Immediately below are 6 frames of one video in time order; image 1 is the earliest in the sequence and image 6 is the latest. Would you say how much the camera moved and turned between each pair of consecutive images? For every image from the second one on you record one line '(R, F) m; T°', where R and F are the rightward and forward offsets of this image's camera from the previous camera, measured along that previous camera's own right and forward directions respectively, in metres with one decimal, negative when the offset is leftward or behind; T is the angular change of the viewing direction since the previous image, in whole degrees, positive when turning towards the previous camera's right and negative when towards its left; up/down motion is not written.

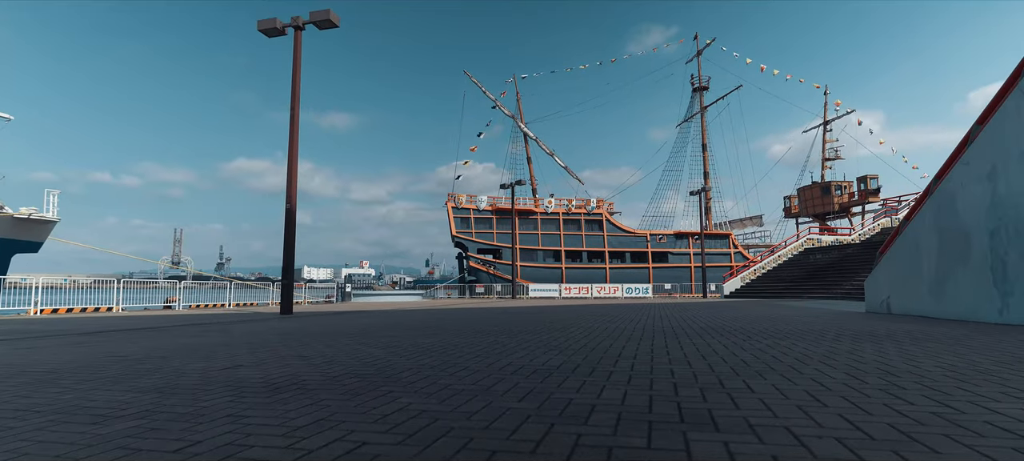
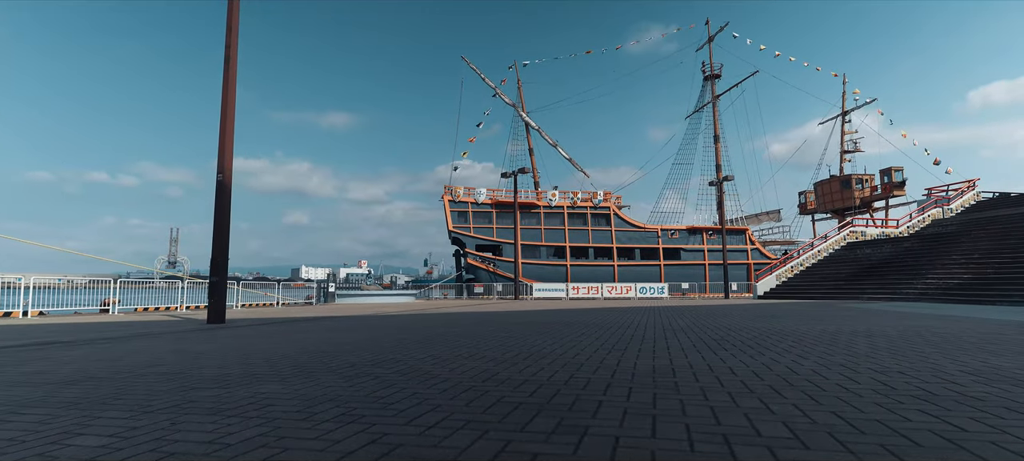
(-0.1, +1.9) m; 0°
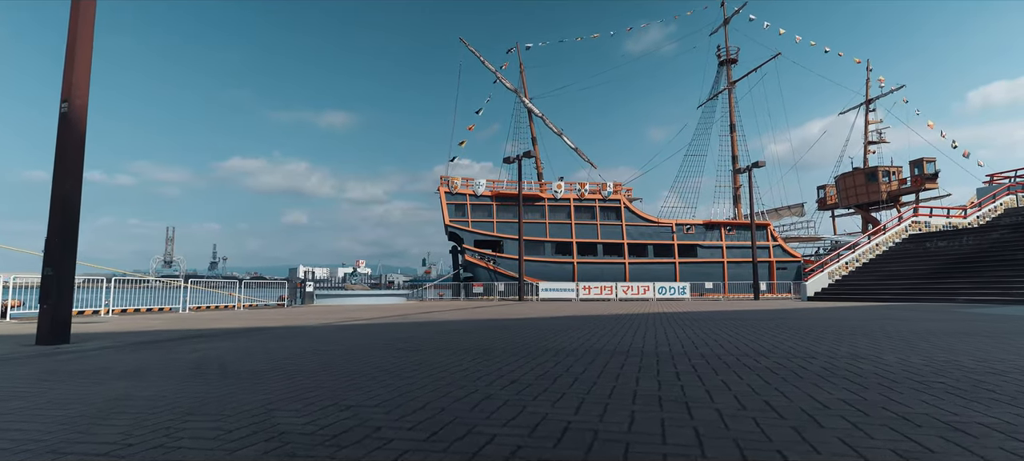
(-0.2, +2.0) m; 0°
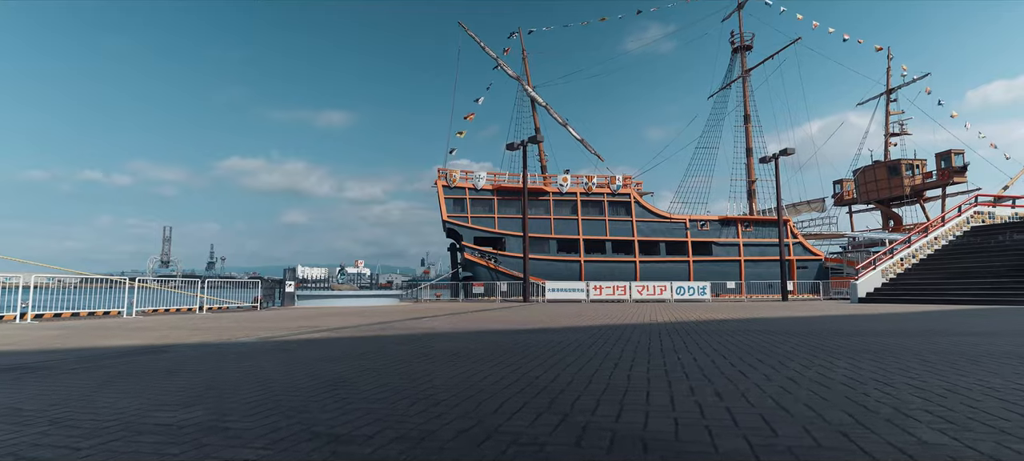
(-0.1, +1.5) m; 0°
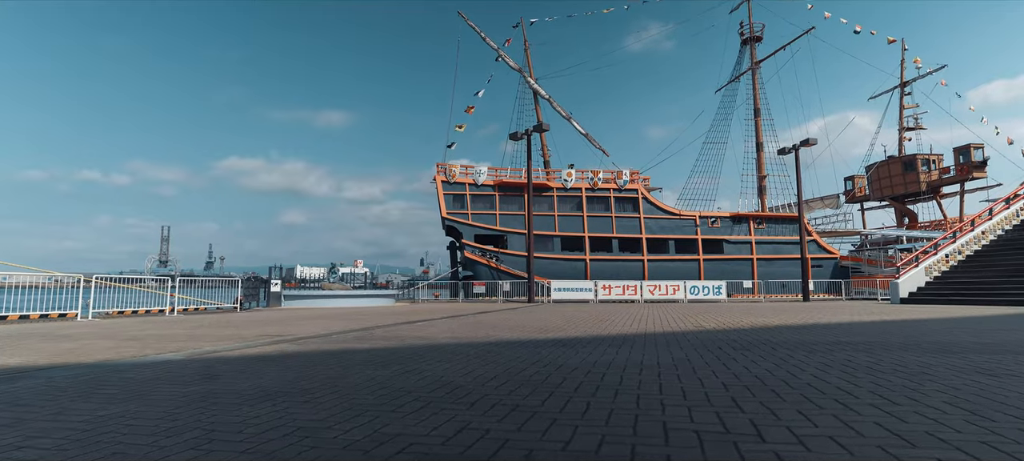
(-0.1, +0.9) m; 0°
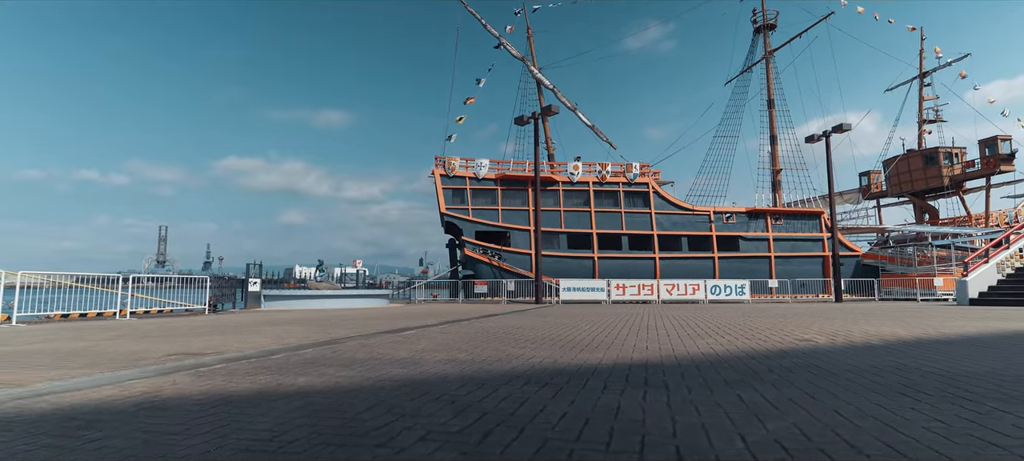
(-0.2, +1.2) m; 0°
